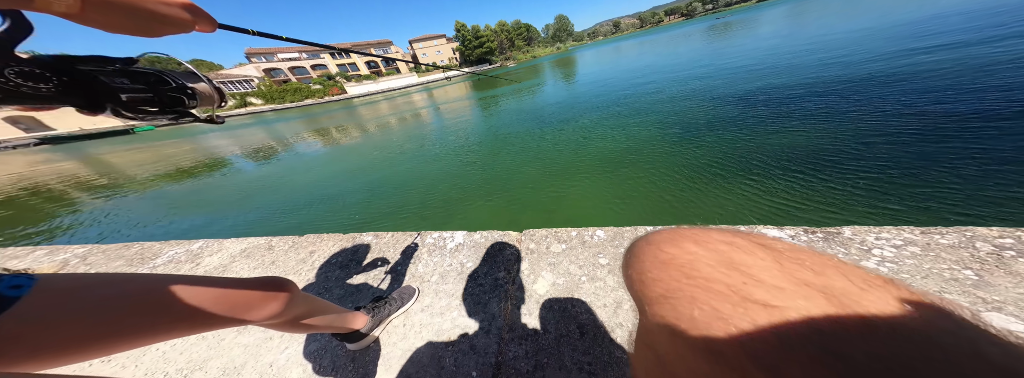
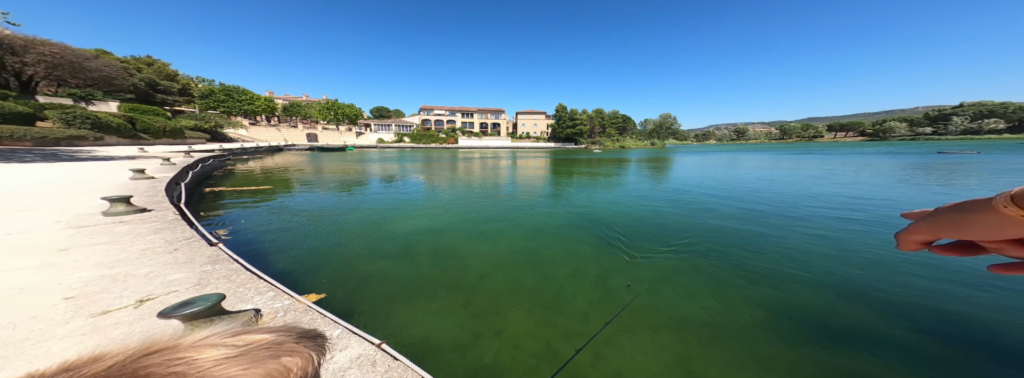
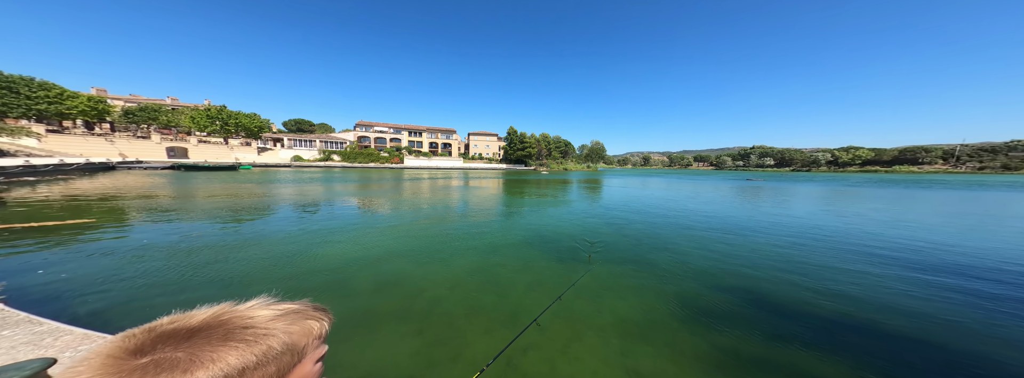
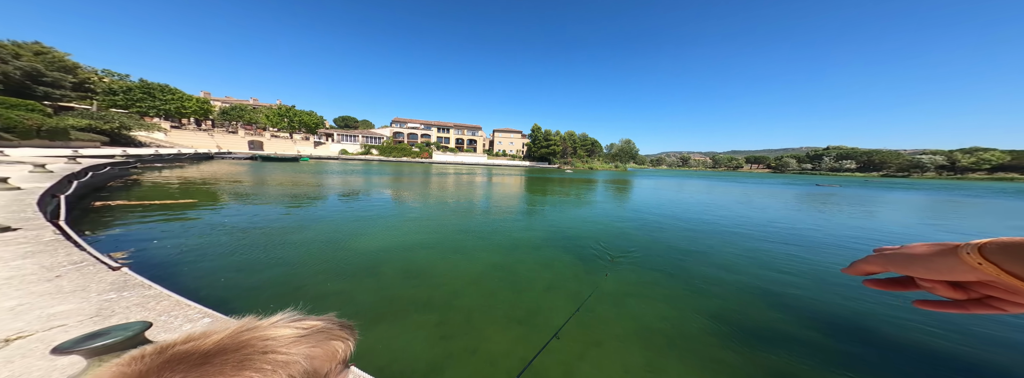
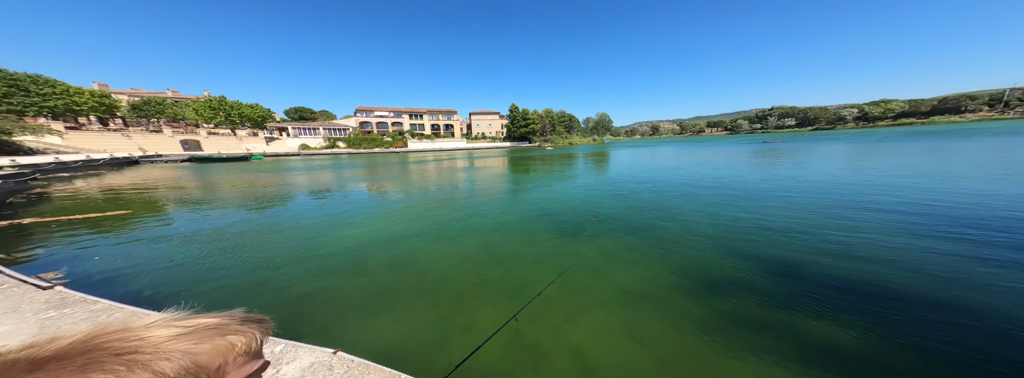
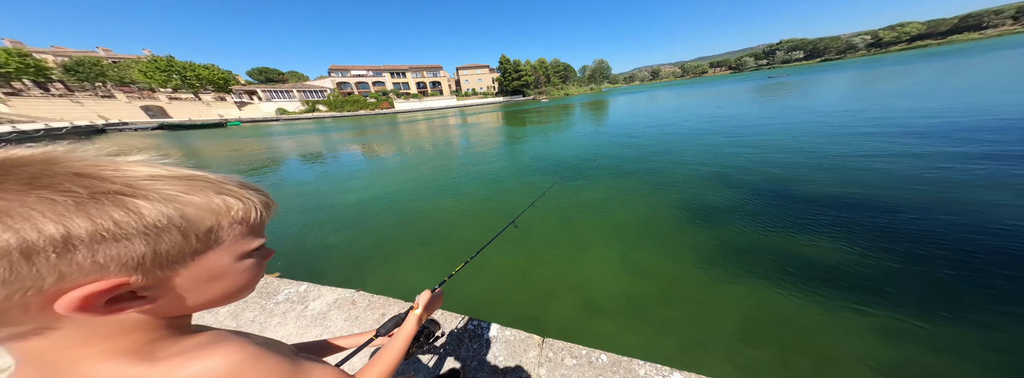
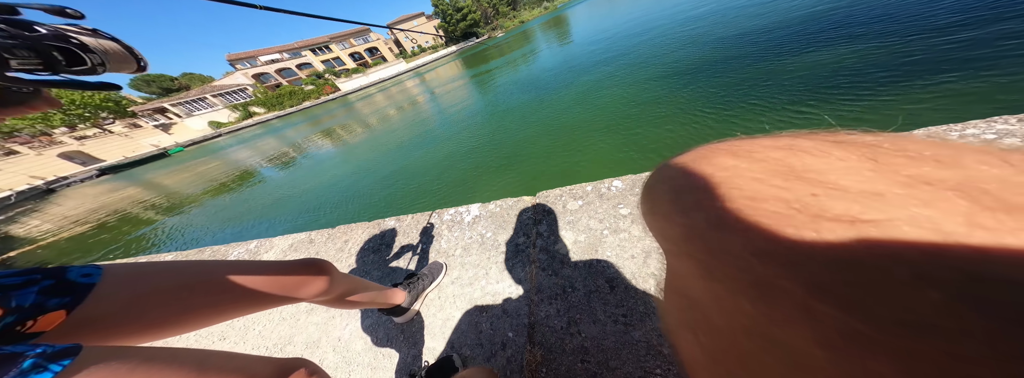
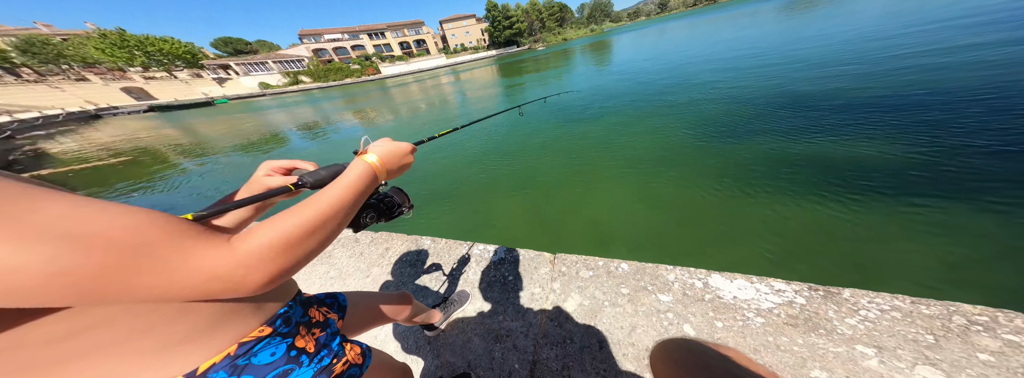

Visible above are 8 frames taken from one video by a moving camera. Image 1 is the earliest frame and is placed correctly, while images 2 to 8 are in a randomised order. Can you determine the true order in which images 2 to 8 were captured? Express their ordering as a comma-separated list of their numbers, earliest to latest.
7, 8, 6, 5, 3, 4, 2
